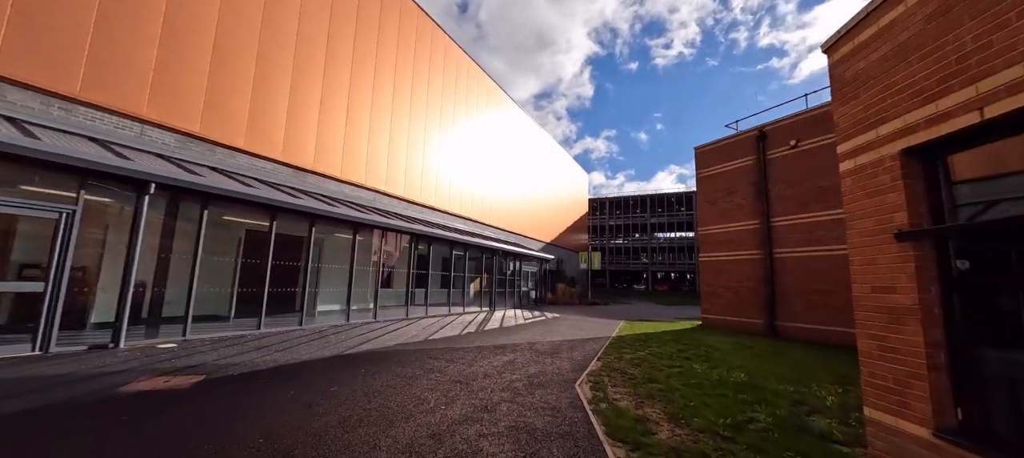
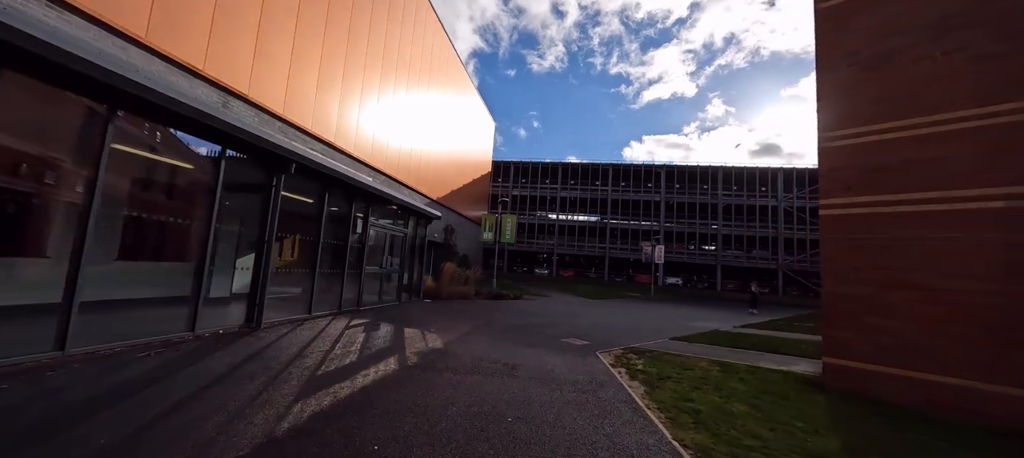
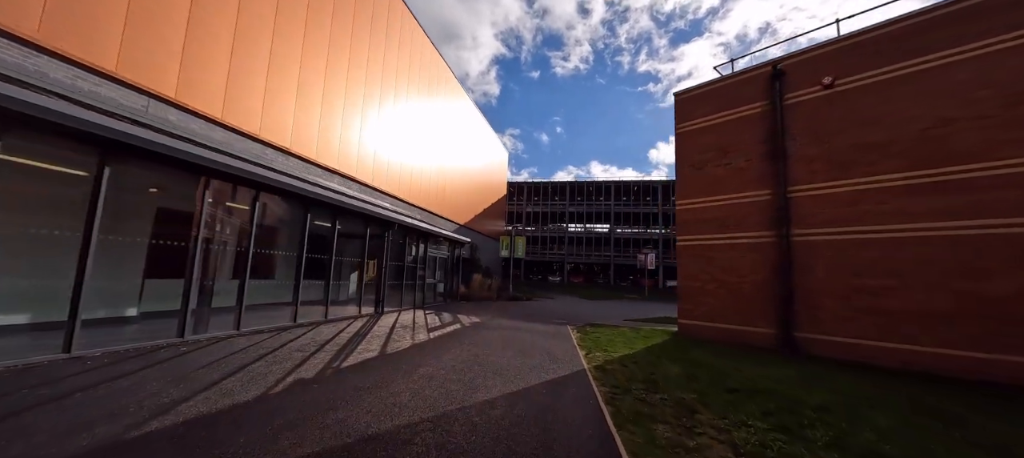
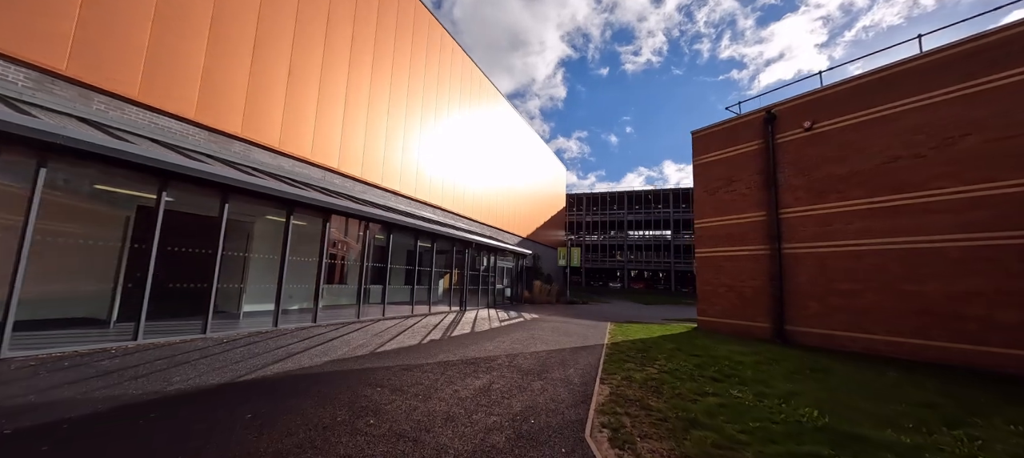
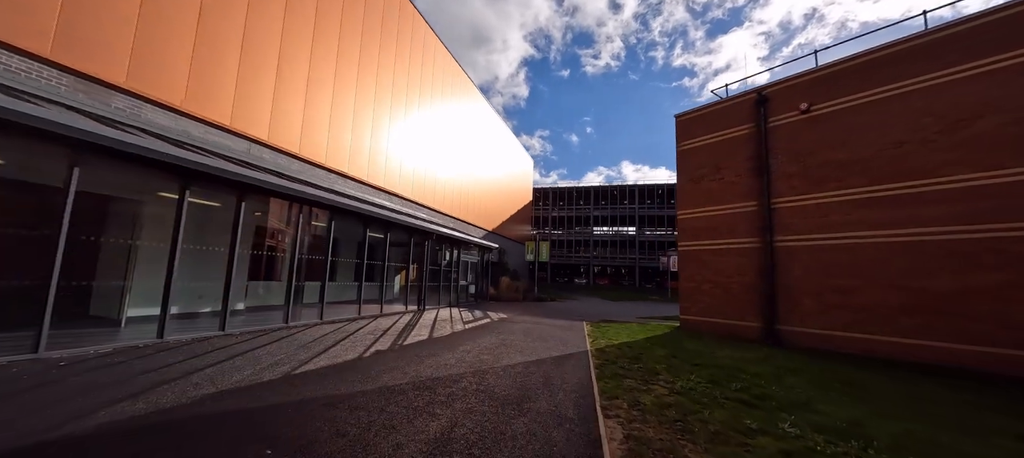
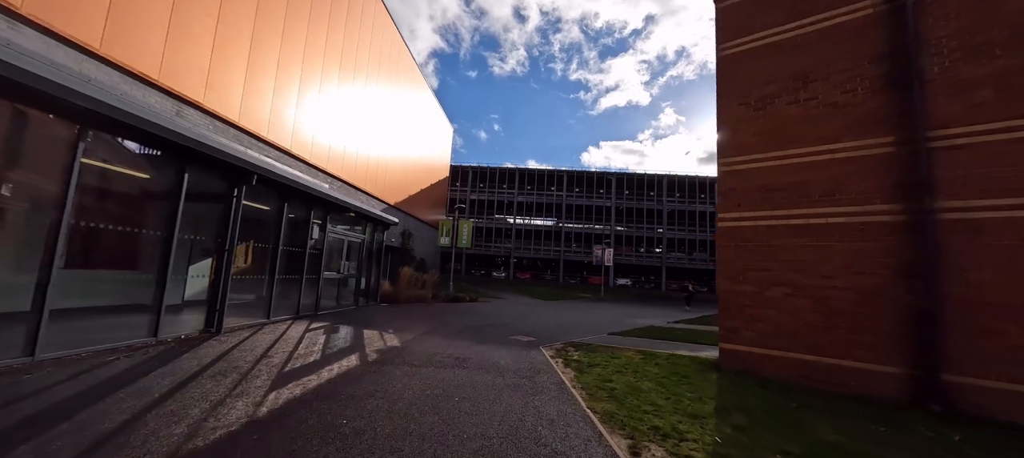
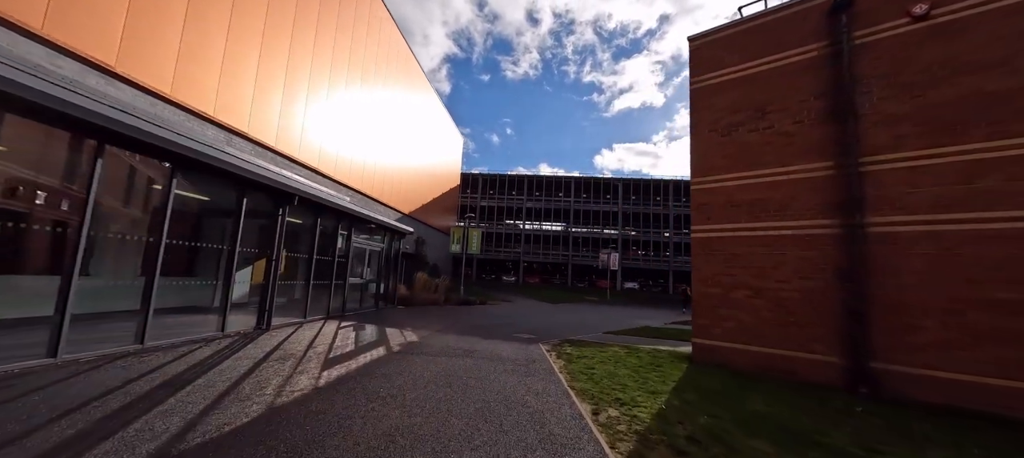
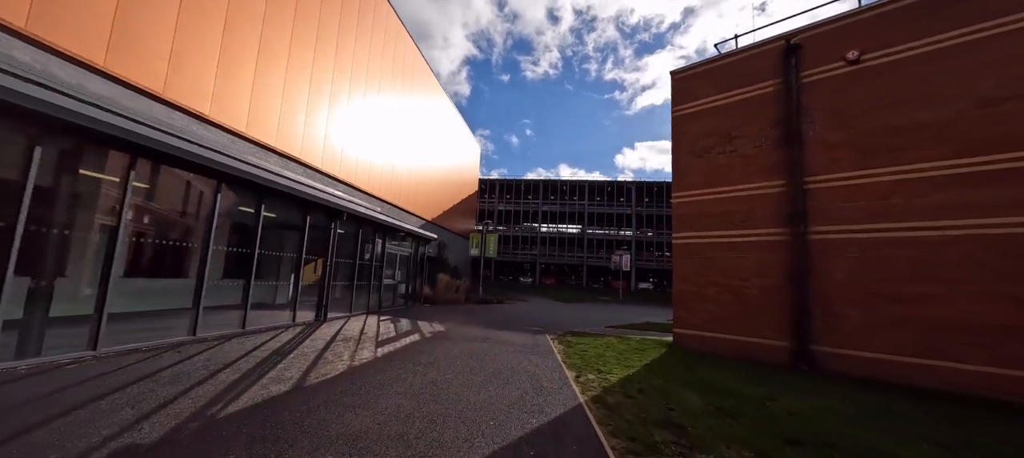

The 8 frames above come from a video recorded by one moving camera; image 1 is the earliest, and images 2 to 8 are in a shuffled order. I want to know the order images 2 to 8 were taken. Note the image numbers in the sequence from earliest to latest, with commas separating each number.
4, 5, 3, 8, 7, 6, 2
